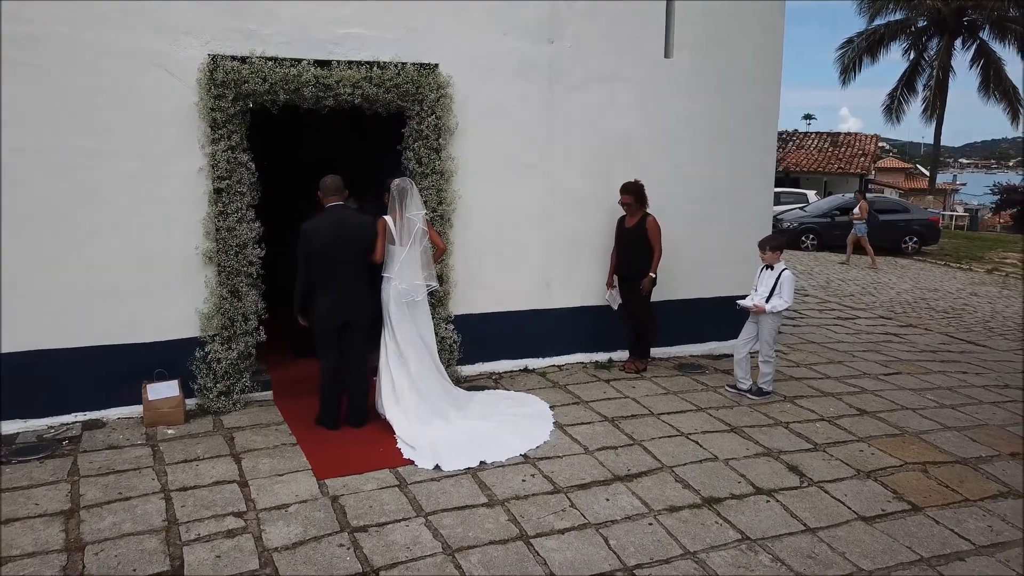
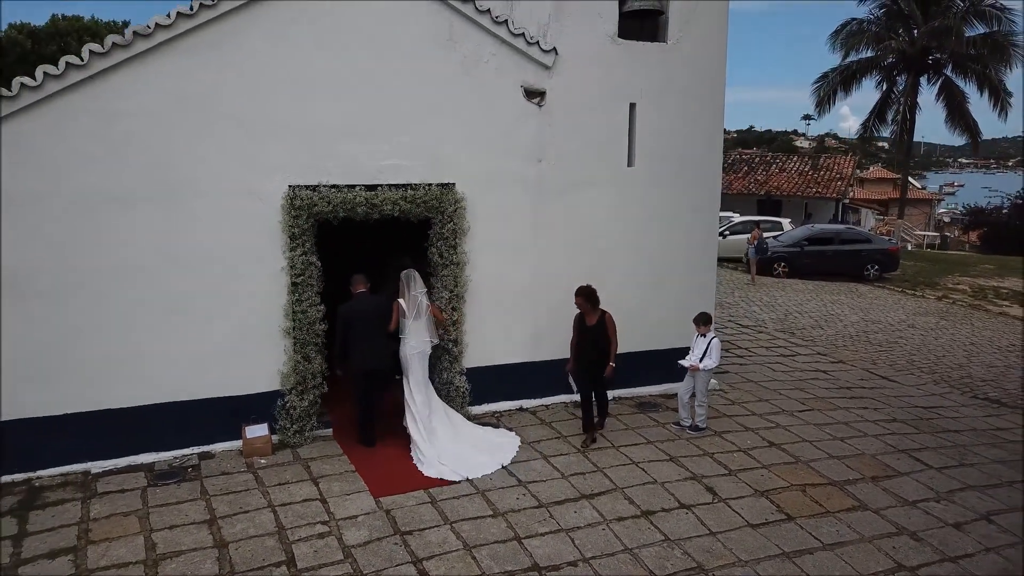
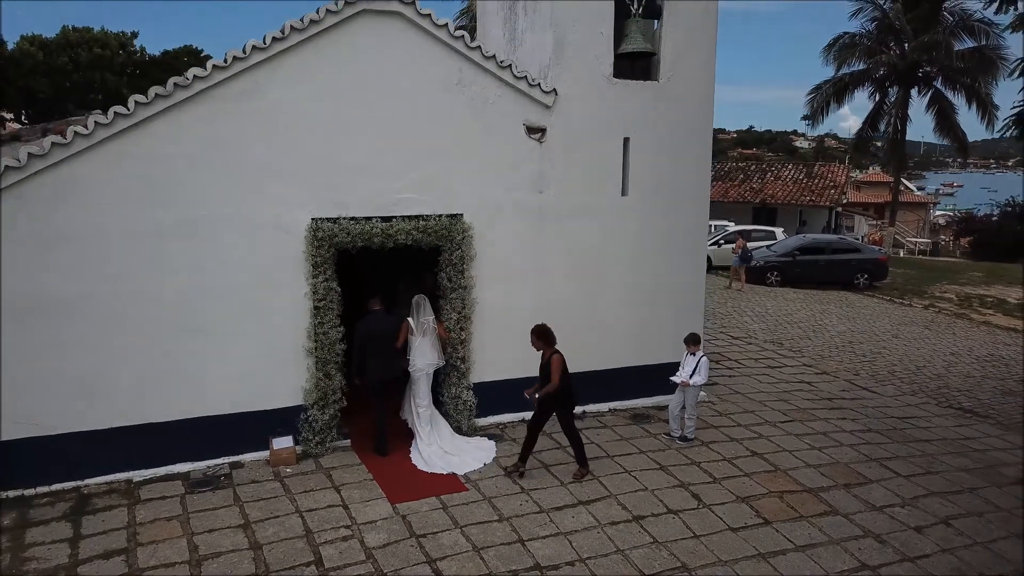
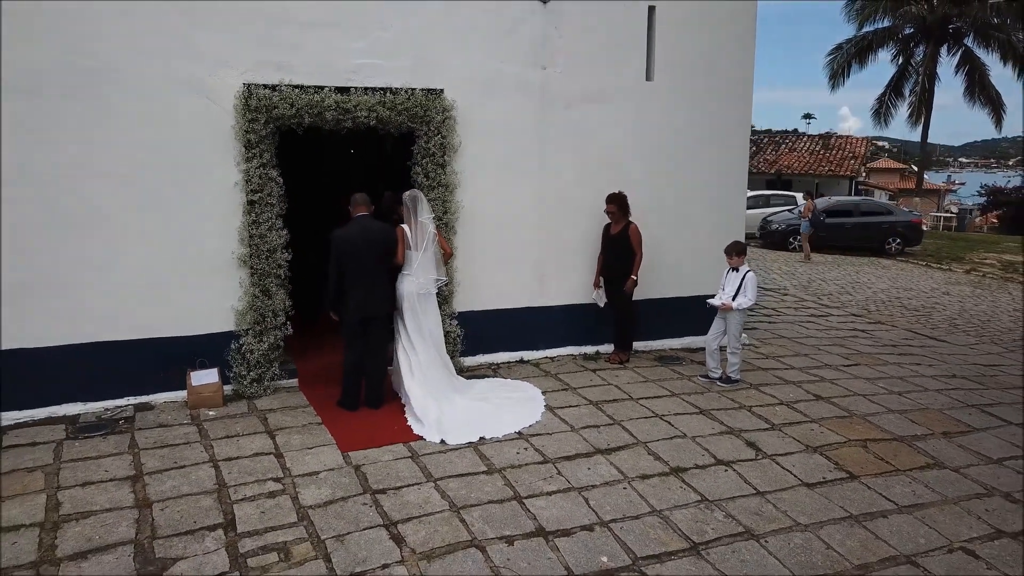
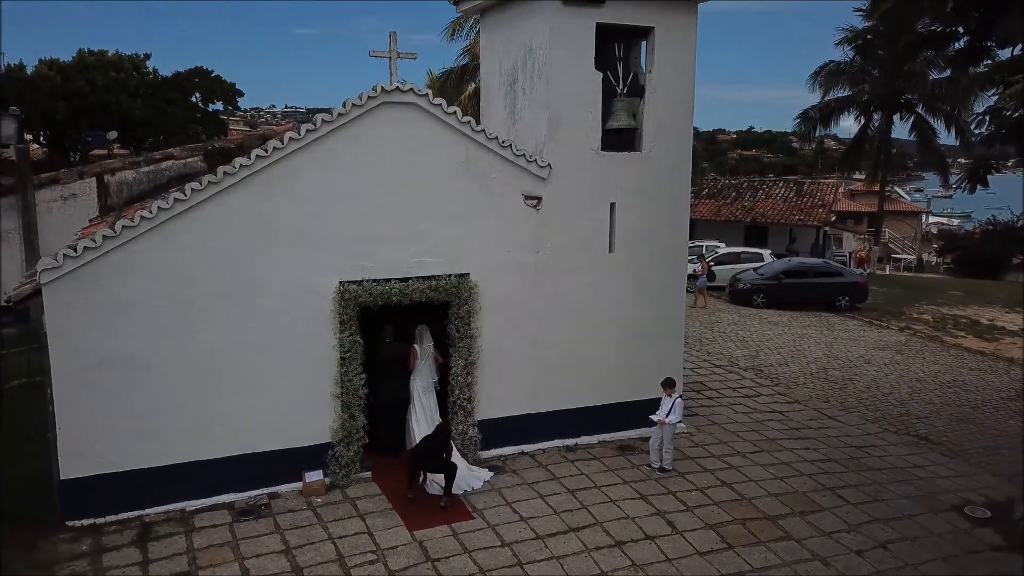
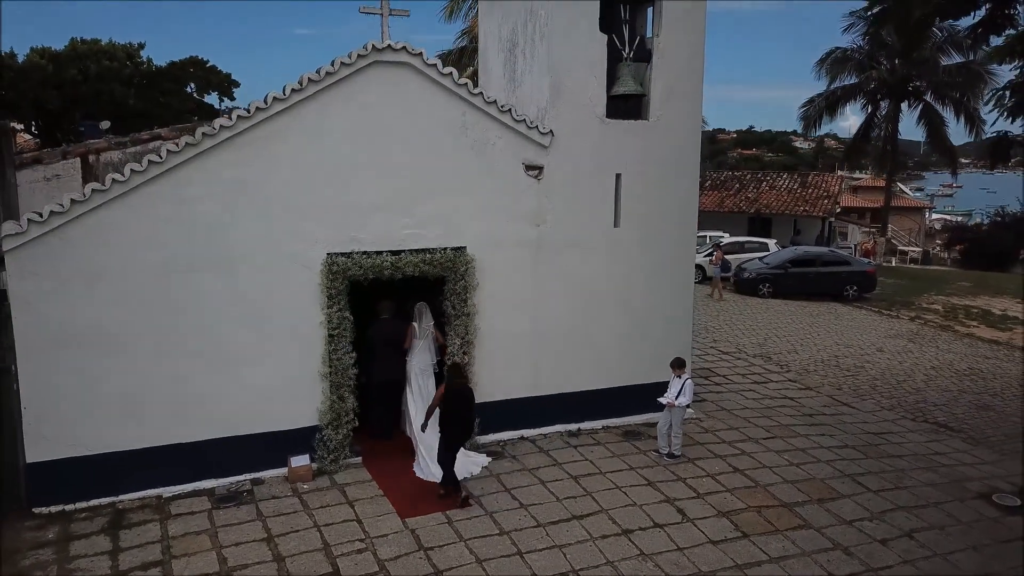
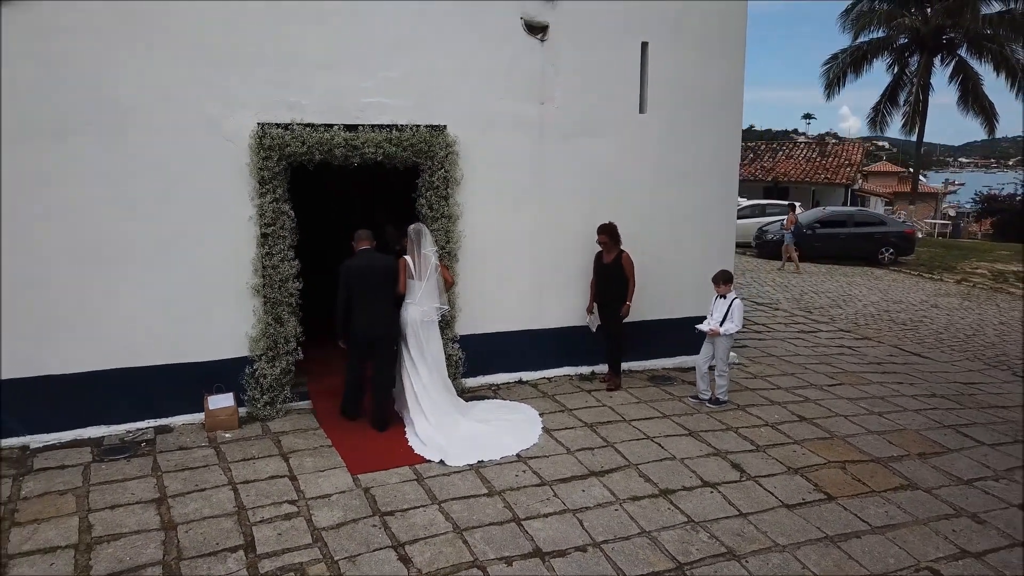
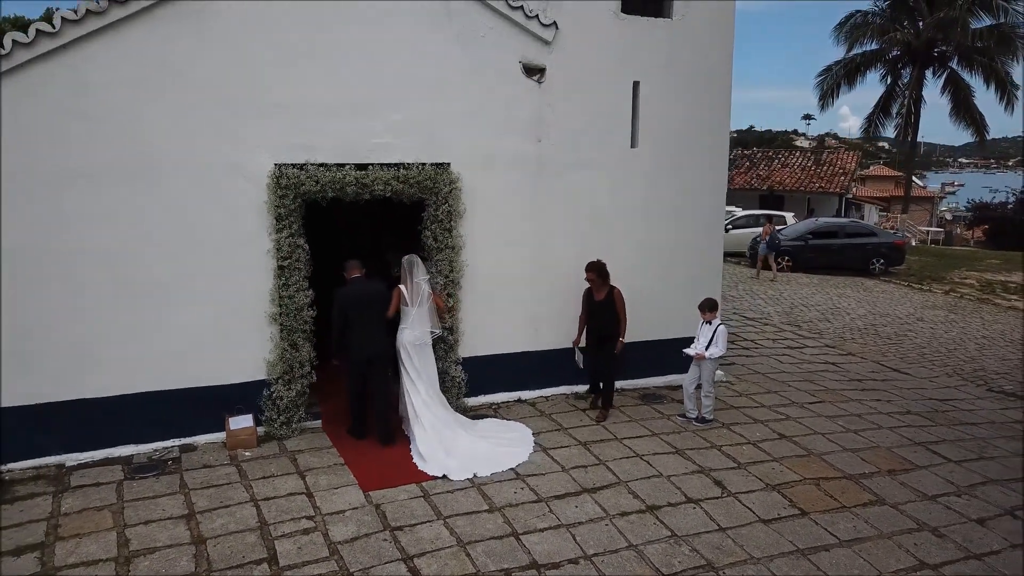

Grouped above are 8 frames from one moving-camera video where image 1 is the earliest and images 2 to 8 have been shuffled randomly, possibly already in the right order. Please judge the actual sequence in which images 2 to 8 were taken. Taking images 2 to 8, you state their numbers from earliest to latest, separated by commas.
4, 7, 8, 2, 3, 6, 5
